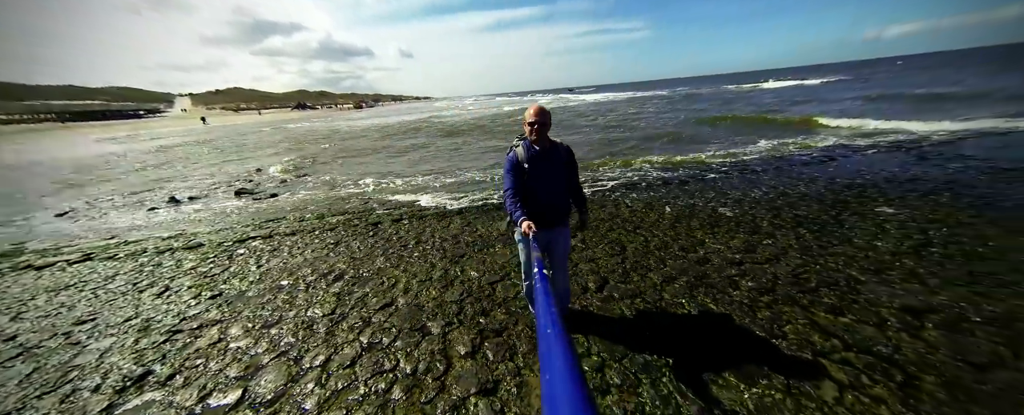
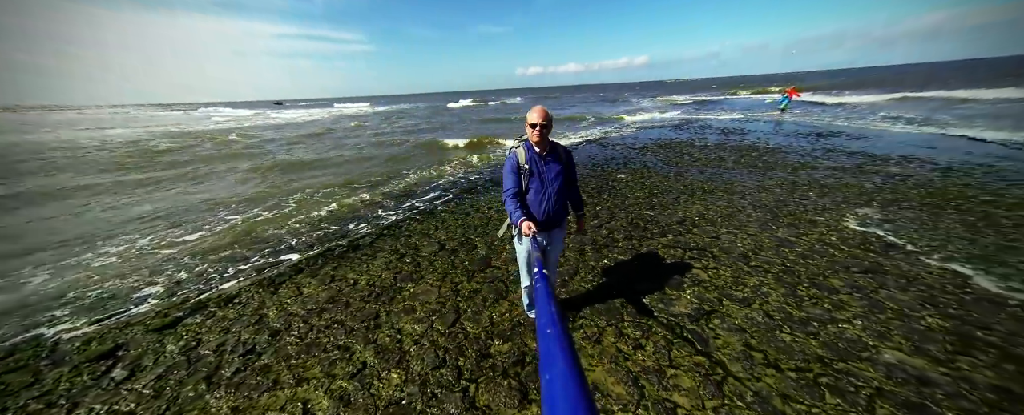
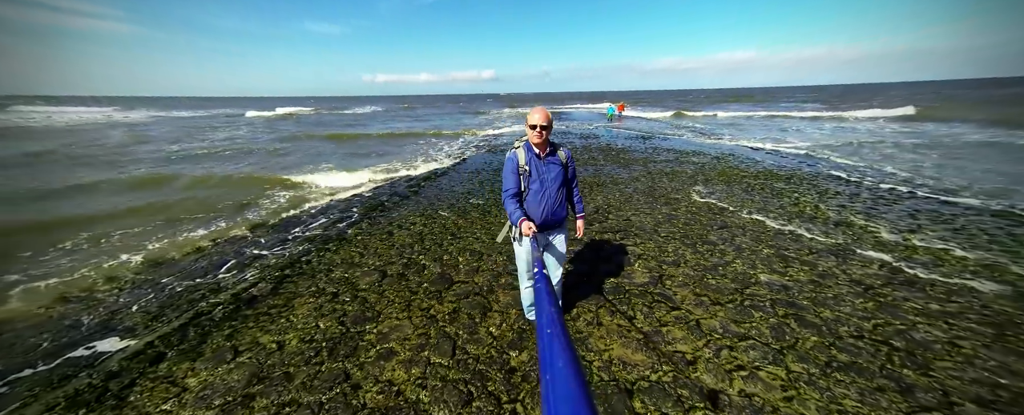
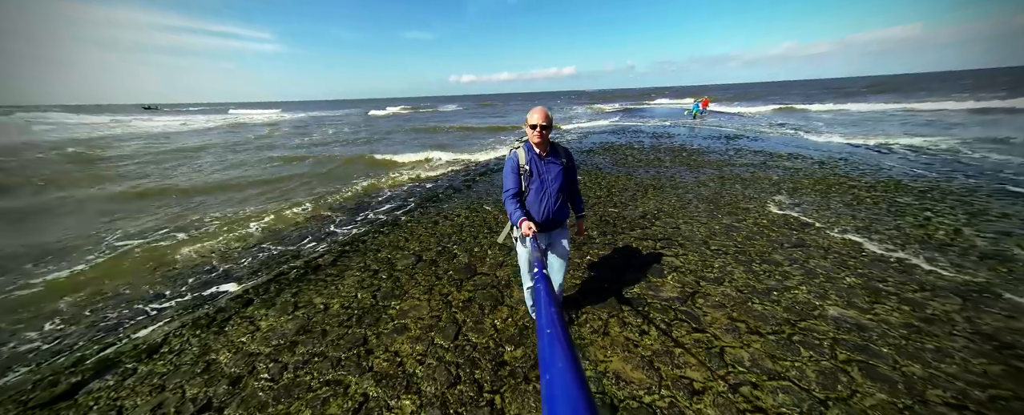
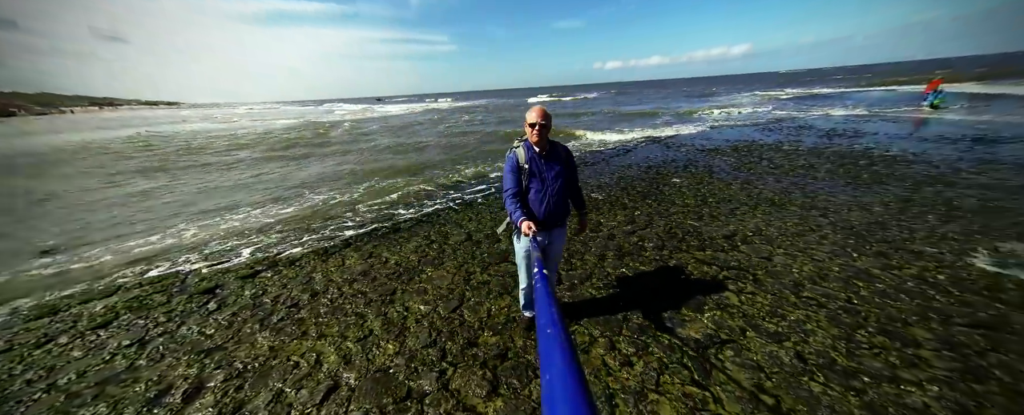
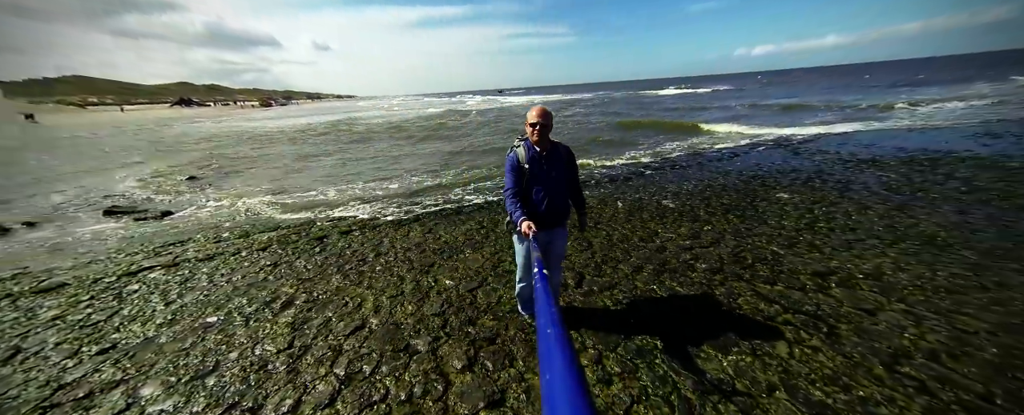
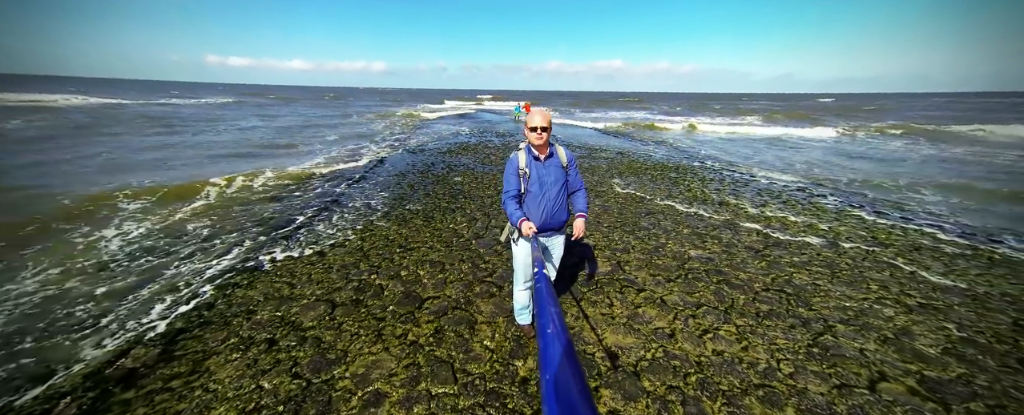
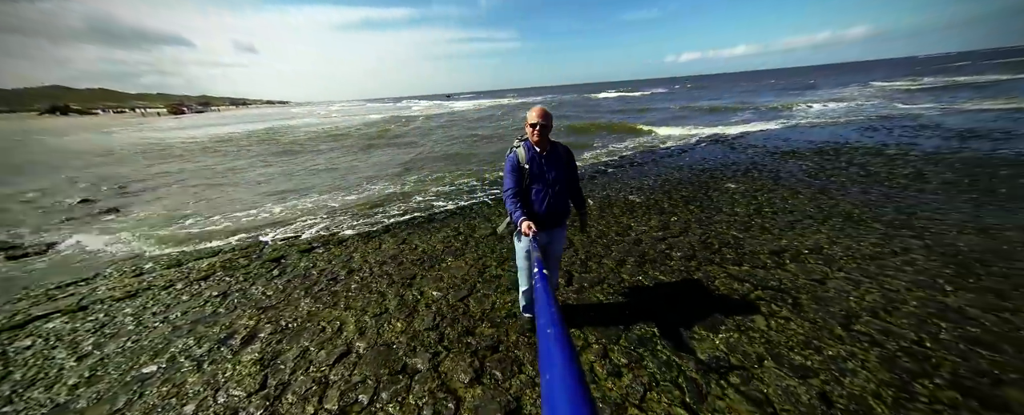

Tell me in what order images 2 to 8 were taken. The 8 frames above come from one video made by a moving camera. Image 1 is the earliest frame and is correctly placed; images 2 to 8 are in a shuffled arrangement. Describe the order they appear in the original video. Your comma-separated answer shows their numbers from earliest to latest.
6, 8, 5, 2, 4, 3, 7
